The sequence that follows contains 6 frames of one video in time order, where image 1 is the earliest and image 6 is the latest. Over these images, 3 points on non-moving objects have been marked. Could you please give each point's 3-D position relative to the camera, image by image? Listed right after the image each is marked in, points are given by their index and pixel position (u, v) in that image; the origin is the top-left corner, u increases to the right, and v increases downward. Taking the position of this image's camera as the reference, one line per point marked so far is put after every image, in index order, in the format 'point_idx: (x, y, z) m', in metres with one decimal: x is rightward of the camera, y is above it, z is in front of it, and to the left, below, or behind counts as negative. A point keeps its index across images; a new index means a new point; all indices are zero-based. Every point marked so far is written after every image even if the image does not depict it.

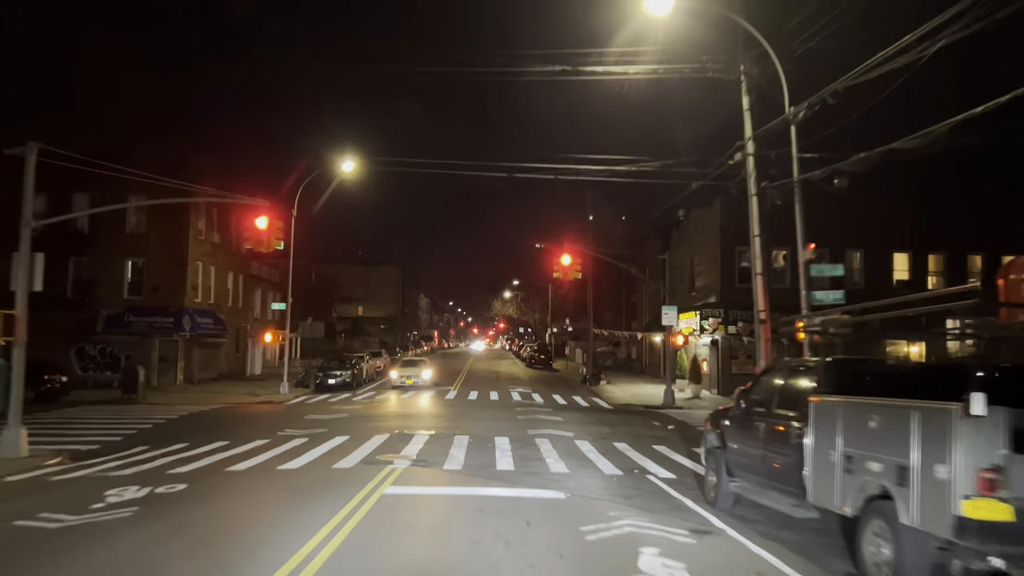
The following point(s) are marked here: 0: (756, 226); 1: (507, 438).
0: (+4.8, +1.2, +14.3) m
1: (-0.1, -3.3, +16.0) m
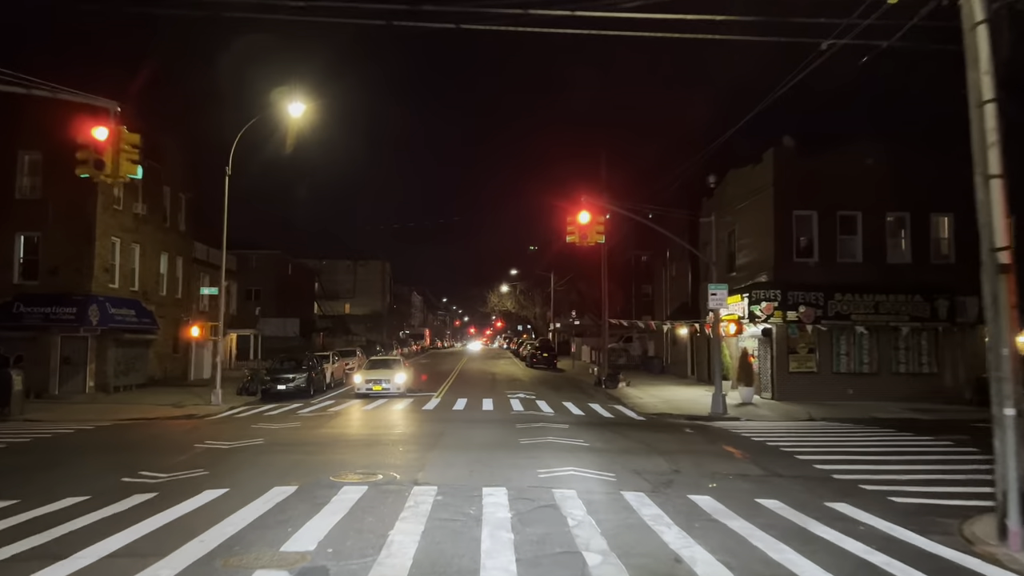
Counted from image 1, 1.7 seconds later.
0: (+4.8, +2.1, +7.3) m
1: (-0.1, -2.6, +9.1) m
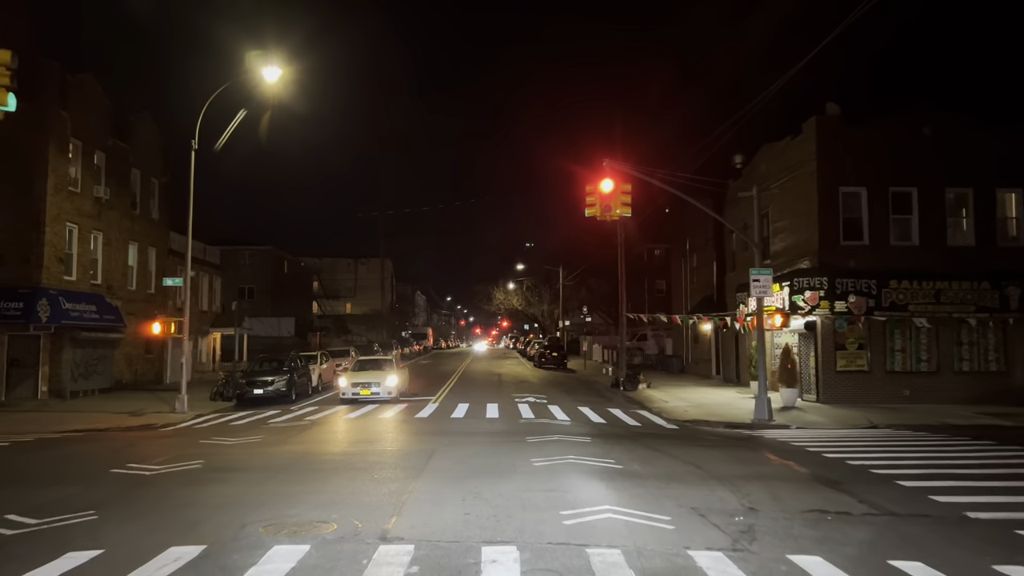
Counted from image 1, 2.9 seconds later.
0: (+4.9, +2.4, +4.1) m
1: (0.0, -2.2, +6.0) m
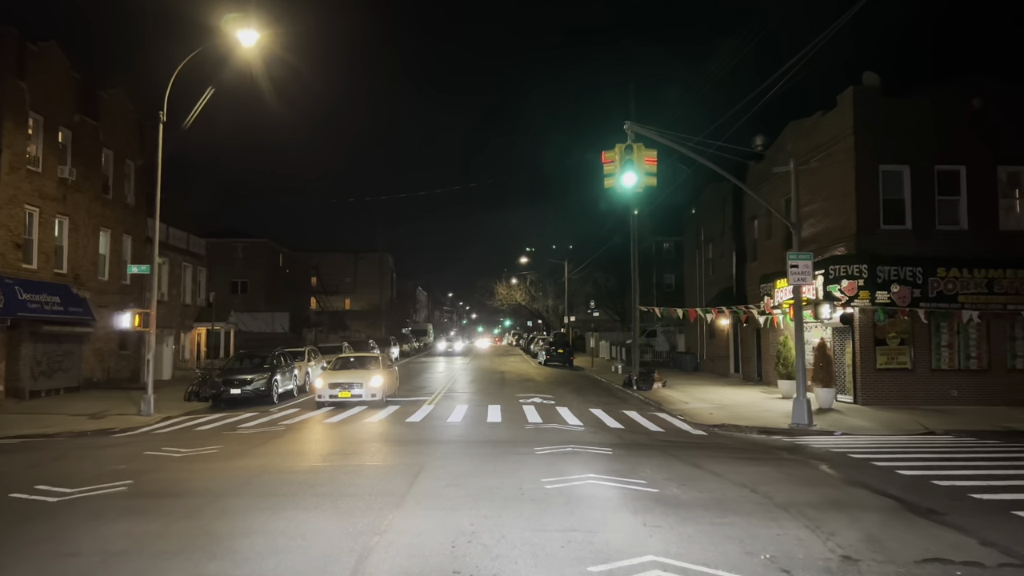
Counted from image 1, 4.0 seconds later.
0: (+4.9, +2.7, +1.9) m
1: (+0.1, -2.0, +3.8) m
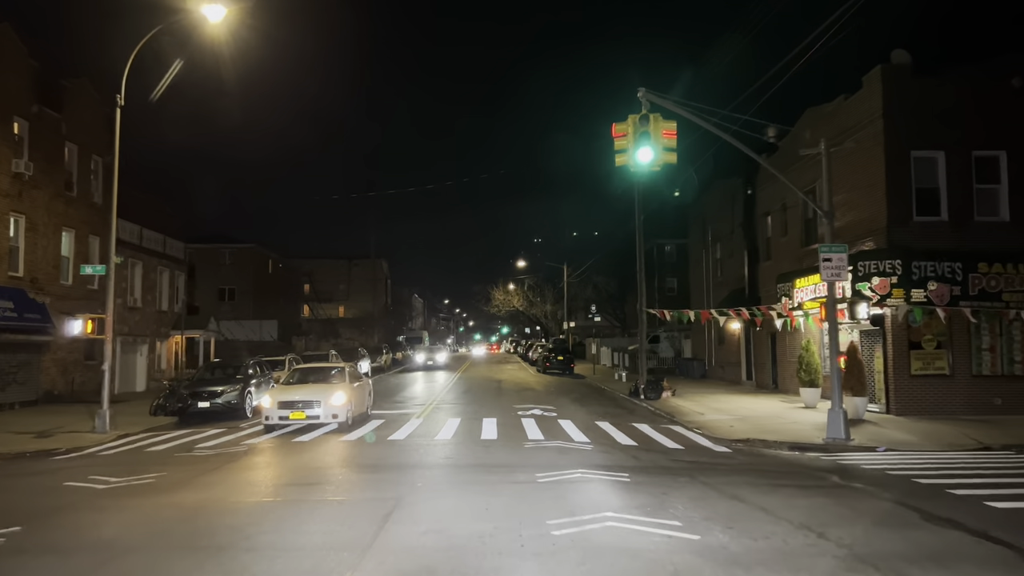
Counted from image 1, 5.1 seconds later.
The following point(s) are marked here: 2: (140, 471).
0: (+4.9, +2.9, 0.0) m
1: (+0.1, -1.8, +1.8) m
2: (-5.6, -2.8, +10.9) m
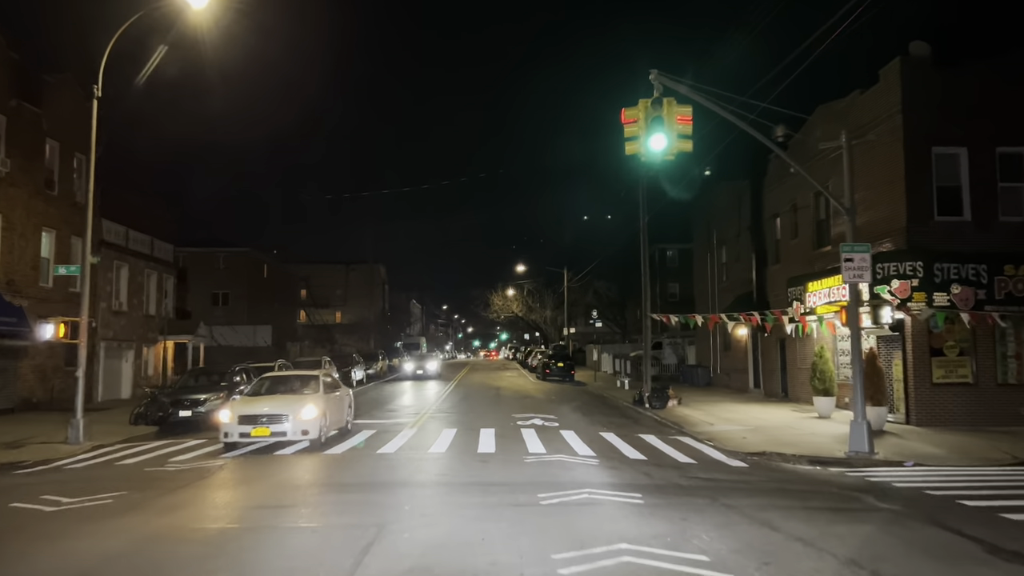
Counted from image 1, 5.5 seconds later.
0: (+4.9, +3.0, -0.9) m
1: (+0.1, -1.7, +0.8) m
2: (-5.6, -2.7, +9.9) m
